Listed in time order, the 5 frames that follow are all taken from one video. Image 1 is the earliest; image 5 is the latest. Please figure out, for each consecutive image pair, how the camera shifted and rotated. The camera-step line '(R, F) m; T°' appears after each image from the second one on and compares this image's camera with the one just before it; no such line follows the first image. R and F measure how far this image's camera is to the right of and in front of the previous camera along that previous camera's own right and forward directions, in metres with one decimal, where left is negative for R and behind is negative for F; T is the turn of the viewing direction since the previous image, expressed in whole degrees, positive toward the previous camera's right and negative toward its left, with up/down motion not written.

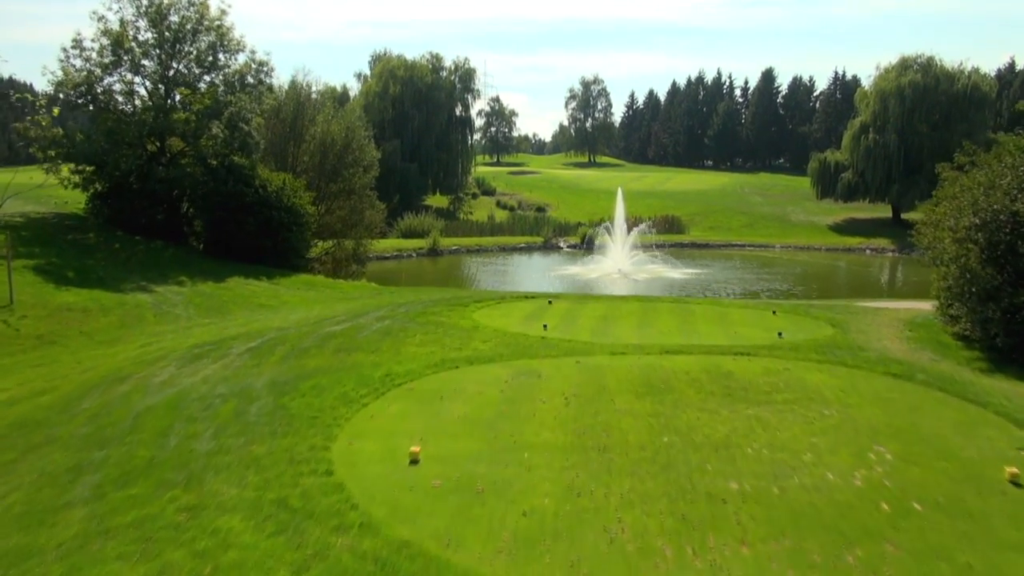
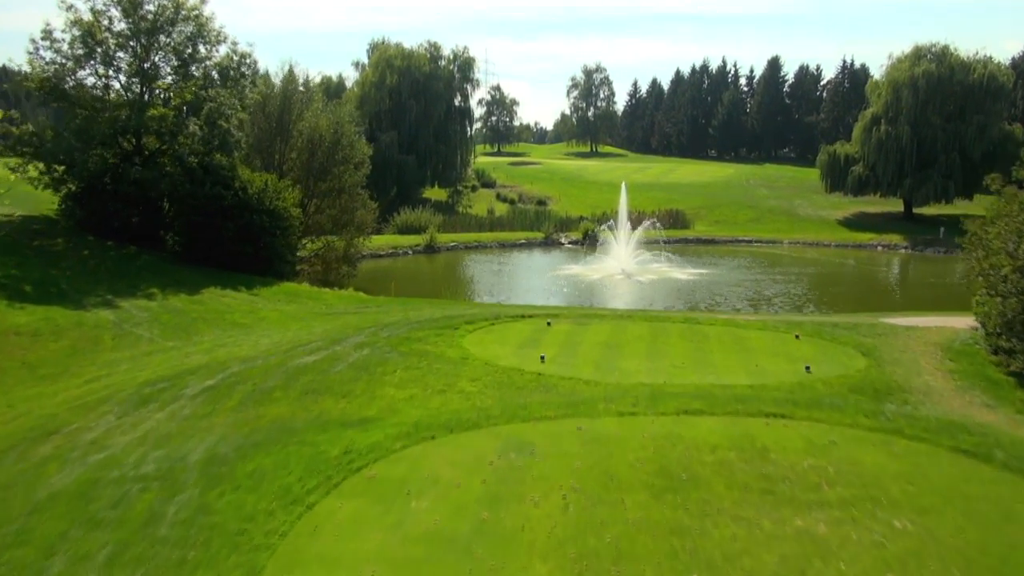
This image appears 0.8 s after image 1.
(+0.1, +1.3) m; 0°
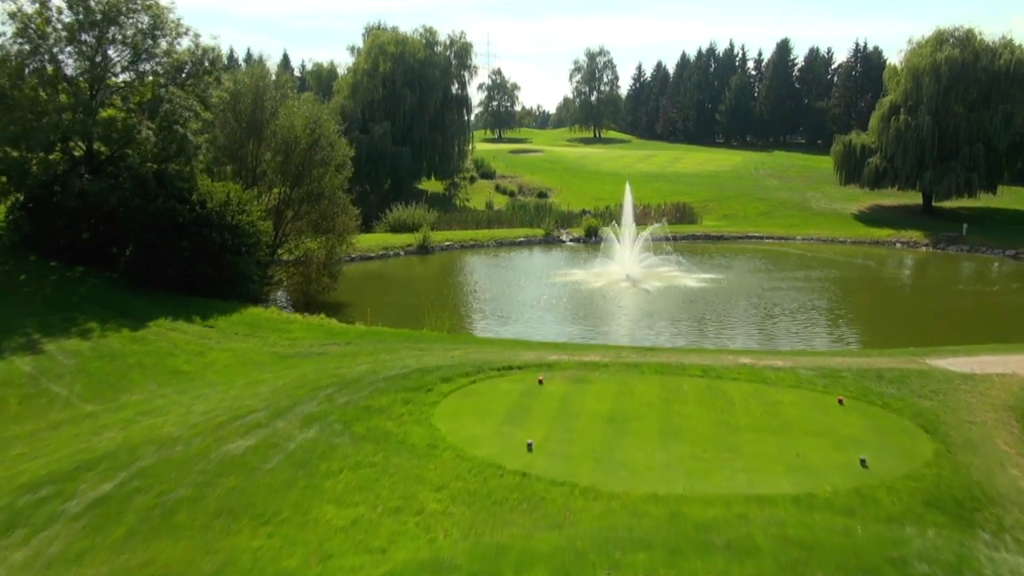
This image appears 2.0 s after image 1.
(+0.3, +2.1) m; 0°
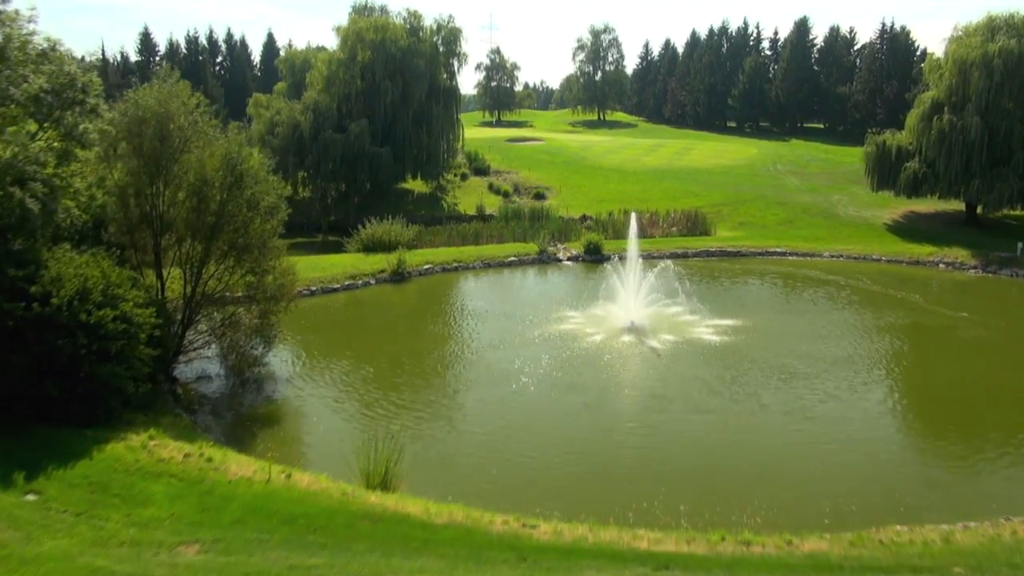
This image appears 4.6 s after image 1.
(+0.7, +4.8) m; 0°
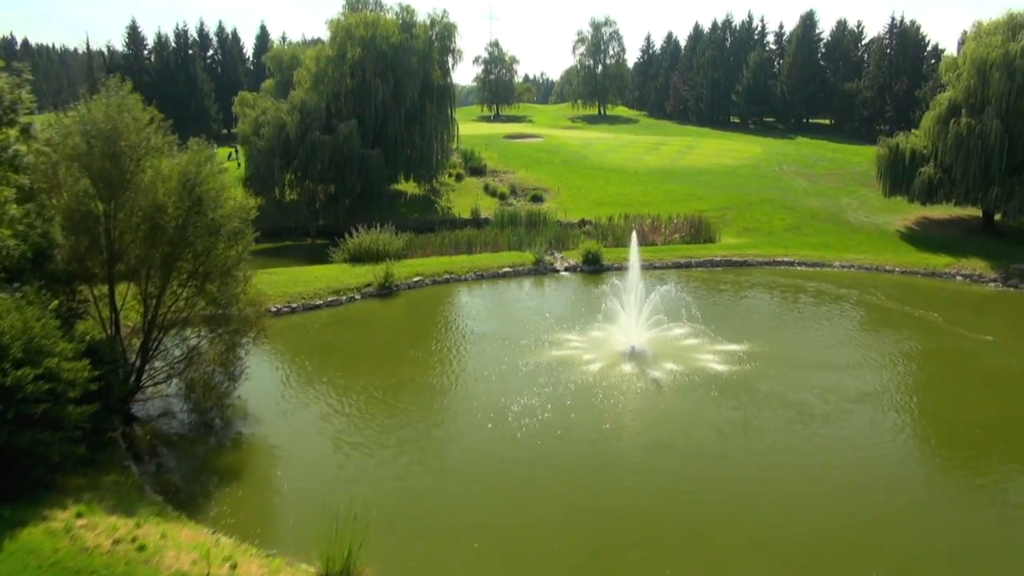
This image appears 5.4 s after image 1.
(+0.2, +1.8) m; 0°
